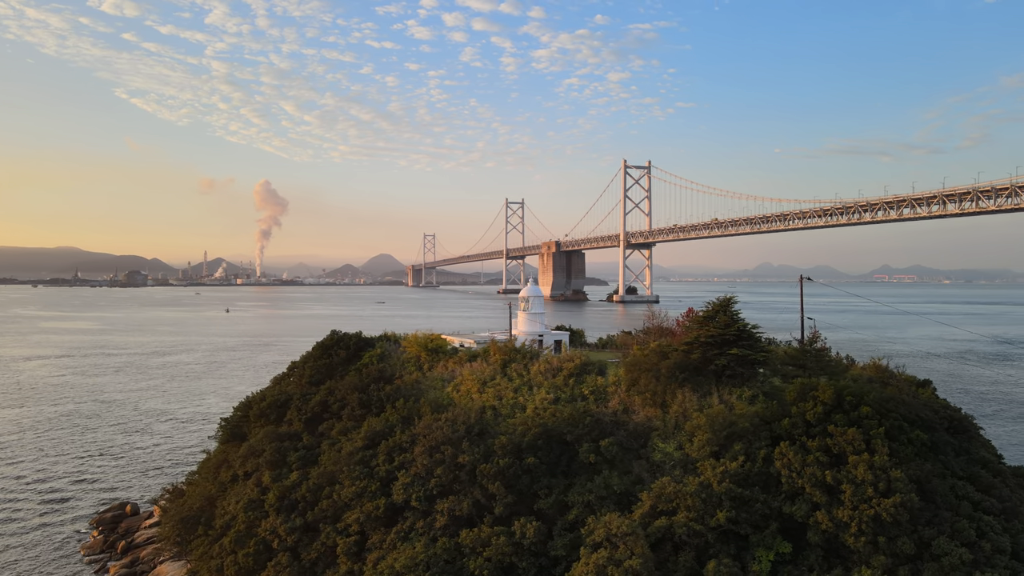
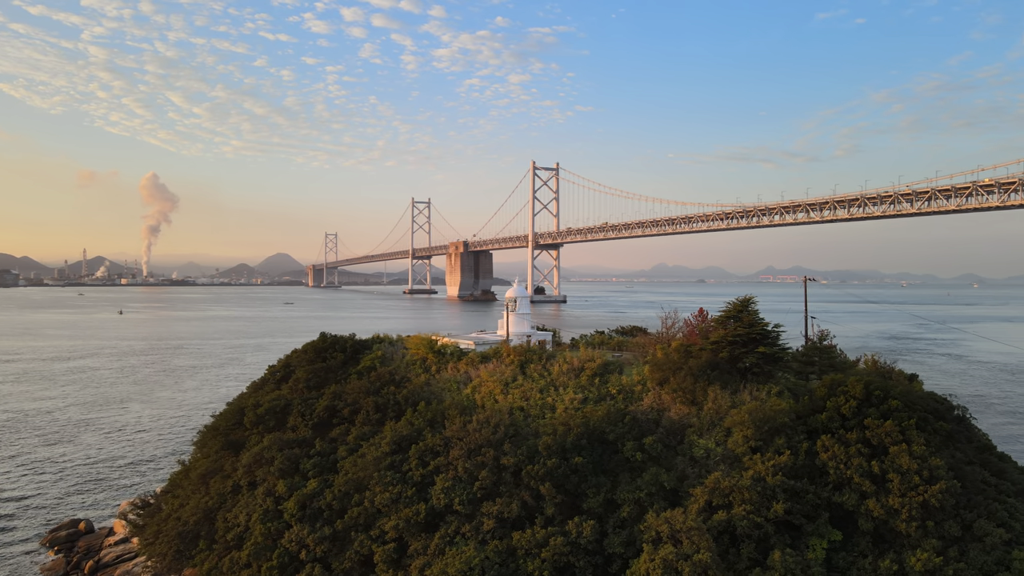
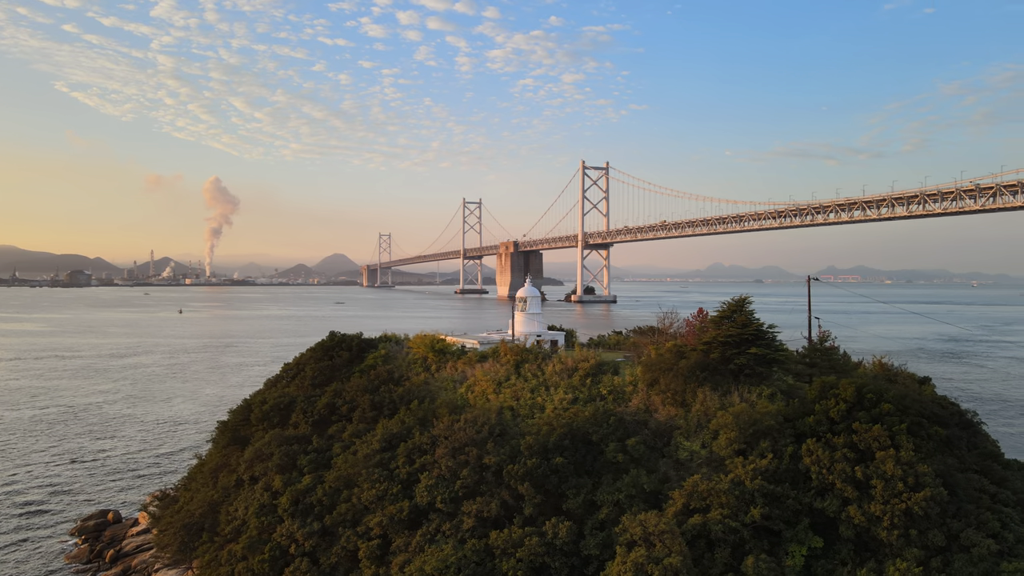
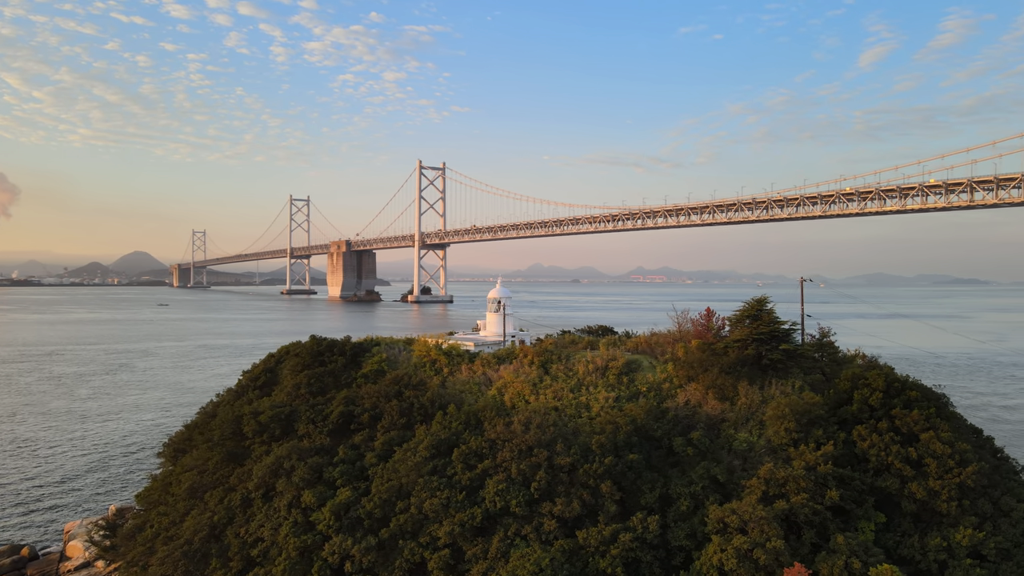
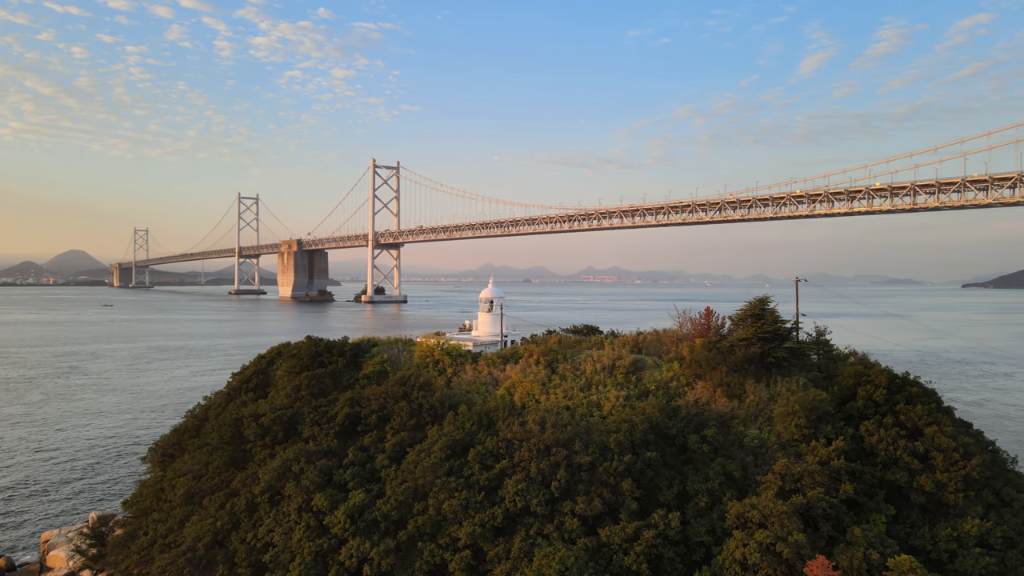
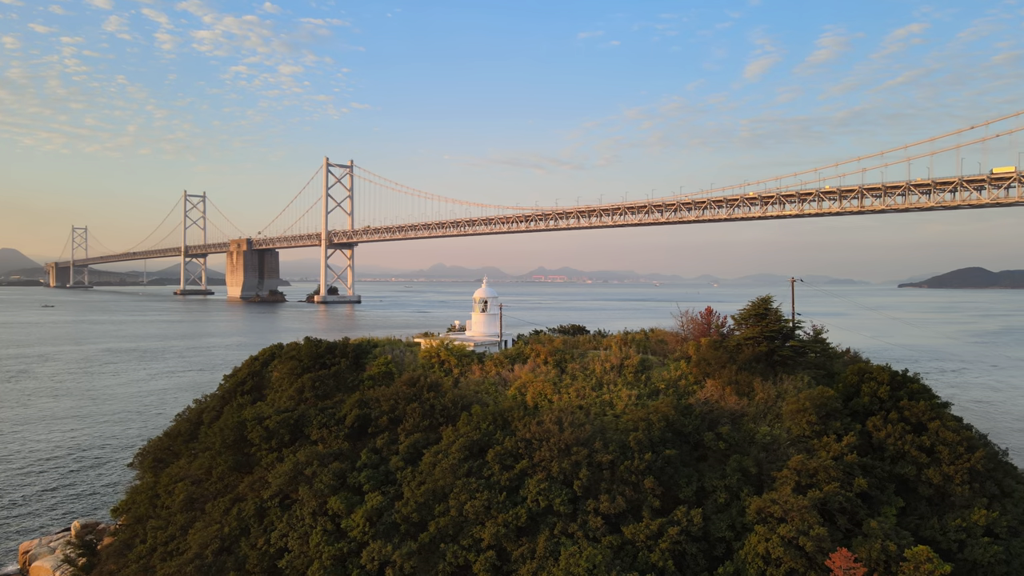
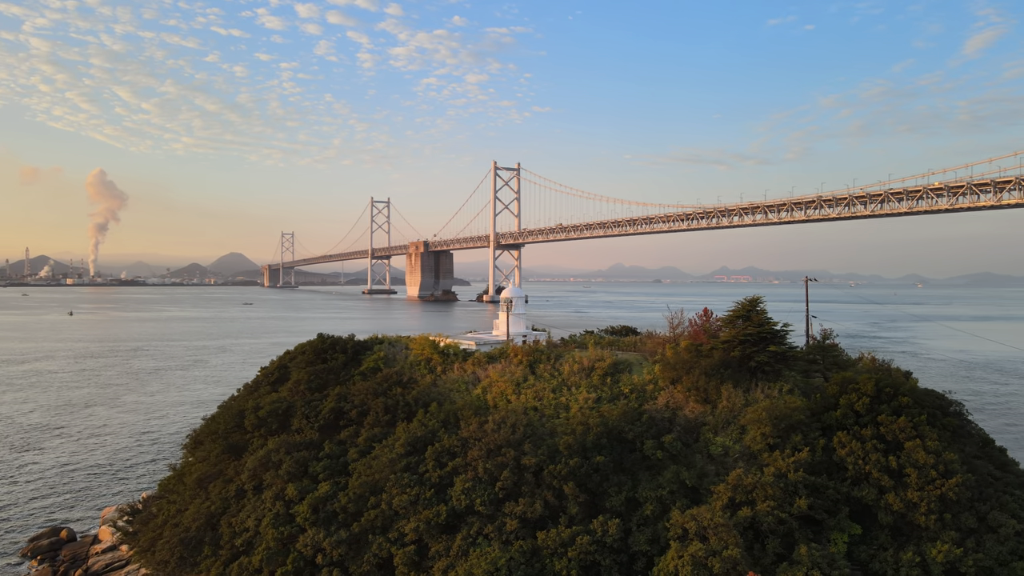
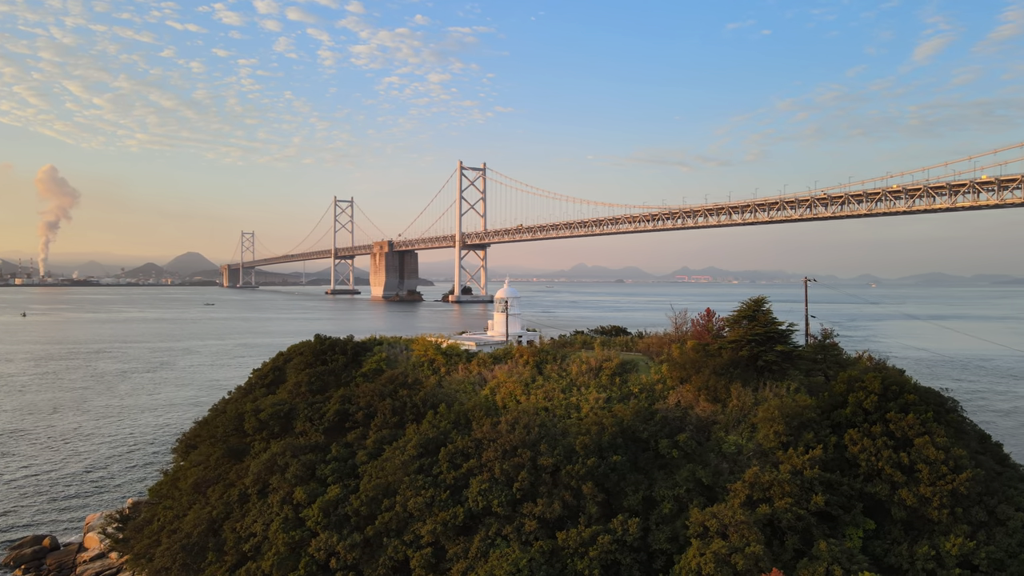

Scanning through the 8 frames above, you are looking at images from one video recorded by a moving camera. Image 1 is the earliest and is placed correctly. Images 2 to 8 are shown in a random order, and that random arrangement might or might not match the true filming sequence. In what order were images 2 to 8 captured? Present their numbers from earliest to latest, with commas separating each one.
3, 2, 7, 8, 4, 5, 6
